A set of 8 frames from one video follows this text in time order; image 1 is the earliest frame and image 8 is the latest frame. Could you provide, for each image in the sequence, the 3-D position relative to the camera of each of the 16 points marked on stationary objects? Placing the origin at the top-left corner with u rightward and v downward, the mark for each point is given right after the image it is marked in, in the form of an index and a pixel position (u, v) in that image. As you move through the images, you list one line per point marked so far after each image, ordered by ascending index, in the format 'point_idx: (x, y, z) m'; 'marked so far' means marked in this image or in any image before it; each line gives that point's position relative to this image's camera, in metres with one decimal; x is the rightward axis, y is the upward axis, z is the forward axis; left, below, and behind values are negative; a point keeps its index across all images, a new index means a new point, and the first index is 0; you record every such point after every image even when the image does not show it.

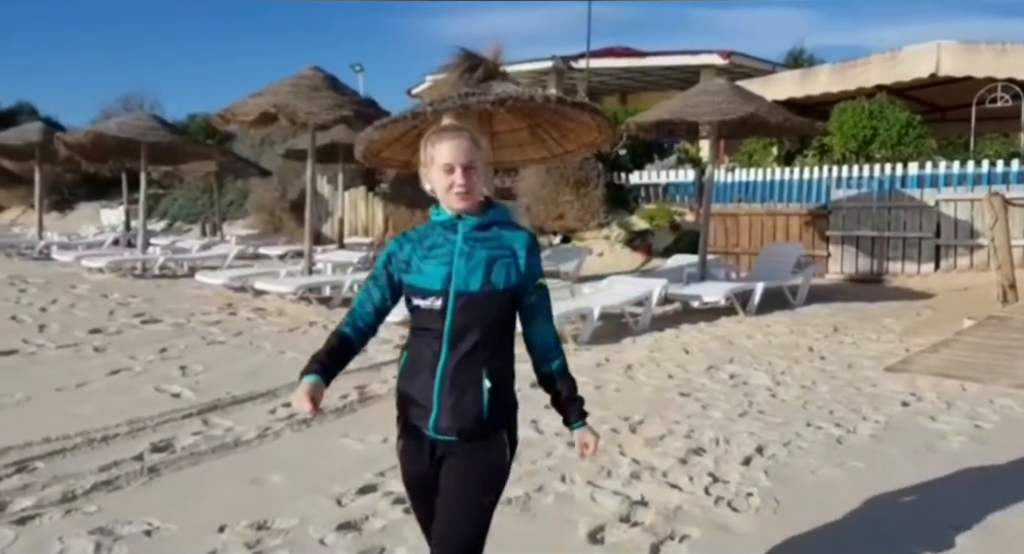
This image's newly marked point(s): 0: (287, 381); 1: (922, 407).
0: (-1.9, -0.9, +6.2) m
1: (+3.0, -1.0, +5.4) m
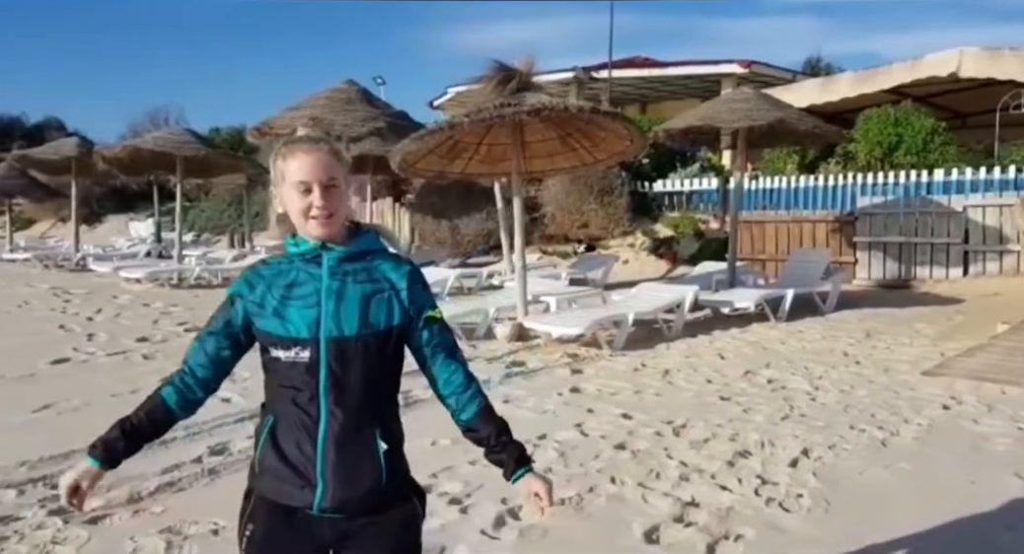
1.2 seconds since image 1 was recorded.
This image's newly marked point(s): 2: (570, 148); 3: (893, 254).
0: (-1.6, -0.9, +6.3) m
1: (+3.3, -1.0, +5.4) m
2: (+0.8, +1.7, +9.5) m
3: (+7.9, +0.5, +15.1) m
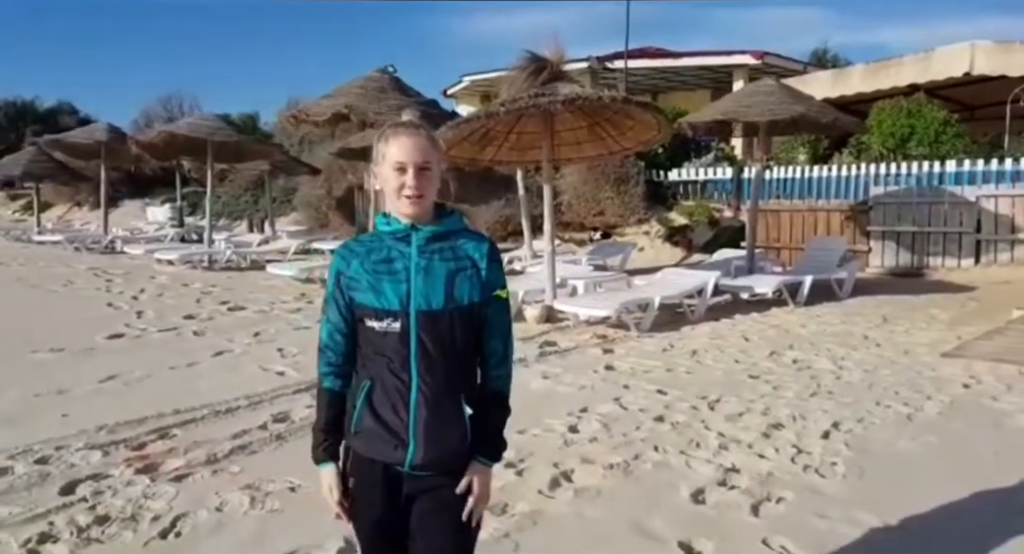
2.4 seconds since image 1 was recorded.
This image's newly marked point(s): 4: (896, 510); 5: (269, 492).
0: (-1.3, -0.8, +6.6) m
1: (+3.6, -0.9, +5.6) m
2: (+1.1, +1.9, +9.8) m
3: (+8.3, +0.7, +15.3) m
4: (+1.9, -1.2, +3.6) m
5: (-1.3, -1.2, +3.9) m
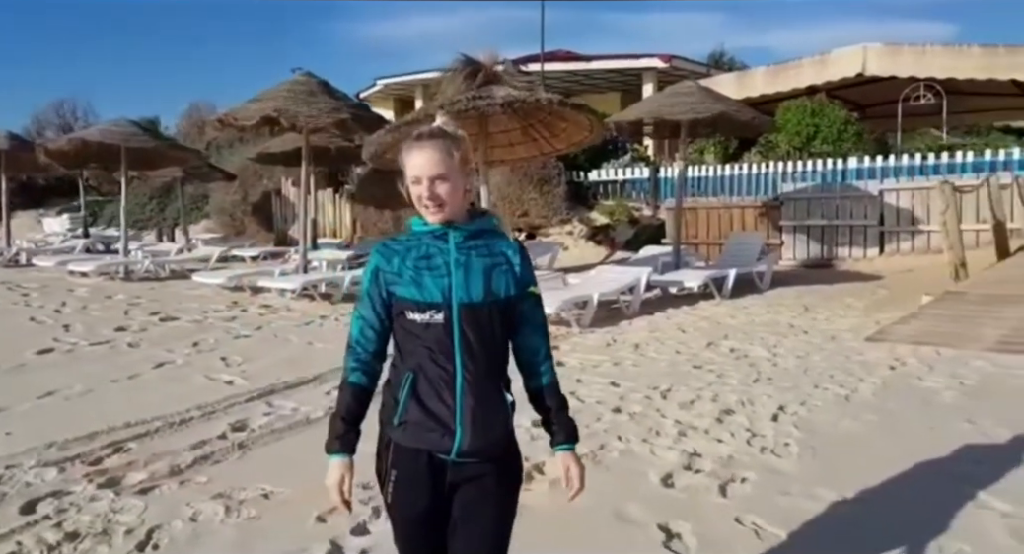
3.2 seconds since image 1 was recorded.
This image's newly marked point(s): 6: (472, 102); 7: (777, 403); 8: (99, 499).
0: (-1.7, -0.8, +6.5) m
1: (+3.3, -0.8, +6.1) m
2: (+0.2, +1.9, +9.9) m
3: (+6.7, +0.9, +16.2) m
4: (+1.8, -1.1, +3.9) m
5: (-1.4, -1.2, +3.9) m
6: (-0.4, +2.1, +8.8) m
7: (+1.9, -0.9, +5.3) m
8: (-2.1, -1.1, +3.7) m
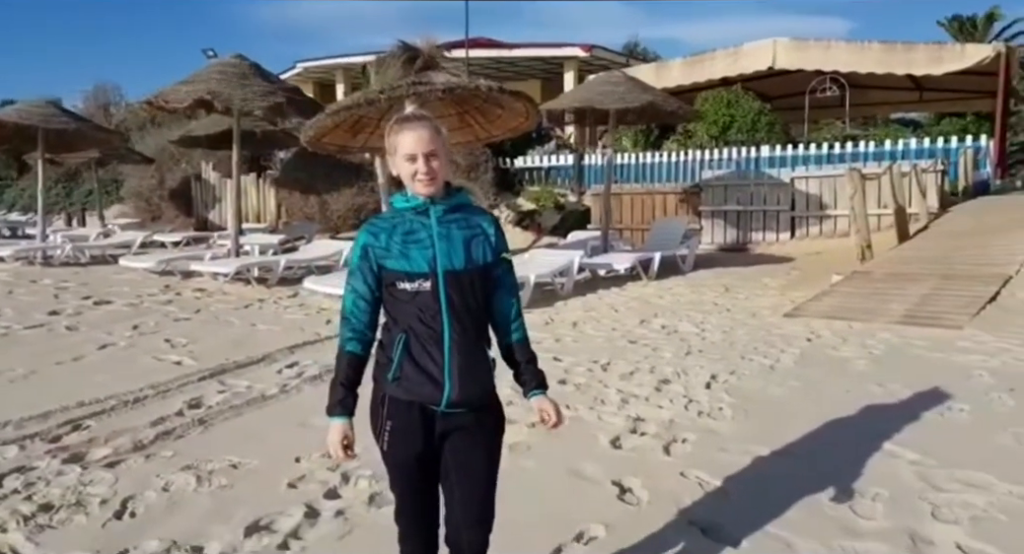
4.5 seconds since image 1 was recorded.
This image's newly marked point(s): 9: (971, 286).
0: (-2.2, -0.6, +6.6) m
1: (+2.8, -0.6, +6.7) m
2: (-0.6, +2.1, +10.1) m
3: (+5.1, +1.3, +17.1) m
4: (+1.6, -1.0, +4.3) m
5: (-1.6, -1.0, +4.0) m
6: (-1.2, +2.3, +8.9) m
7: (+1.6, -0.8, +5.8) m
8: (-2.3, -1.0, +3.7) m
9: (+4.9, -0.1, +7.8) m
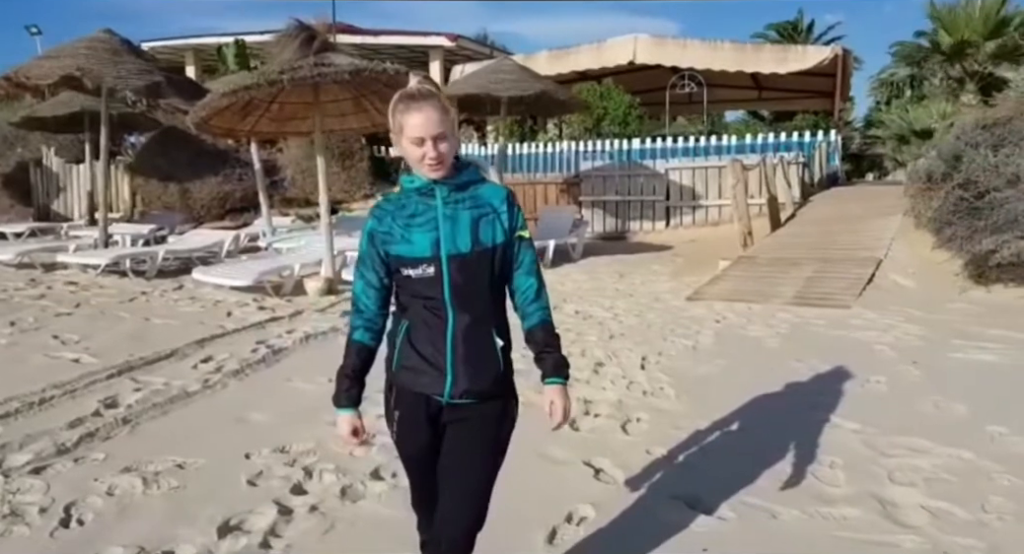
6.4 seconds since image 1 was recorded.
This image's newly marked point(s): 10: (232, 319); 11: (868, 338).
0: (-2.8, -0.5, +6.1) m
1: (+2.1, -0.4, +7.1) m
2: (-2.0, +2.3, +9.8) m
3: (+2.4, +1.6, +17.8) m
4: (+1.3, -0.8, +4.6) m
5: (-1.8, -1.0, +3.6) m
6: (-2.3, +2.4, +8.5) m
7: (+1.0, -0.6, +6.0) m
8: (-2.4, -0.9, +3.3) m
9: (+3.9, +0.1, +8.6) m
10: (-2.8, -0.4, +7.2) m
11: (+2.9, -0.5, +6.0) m
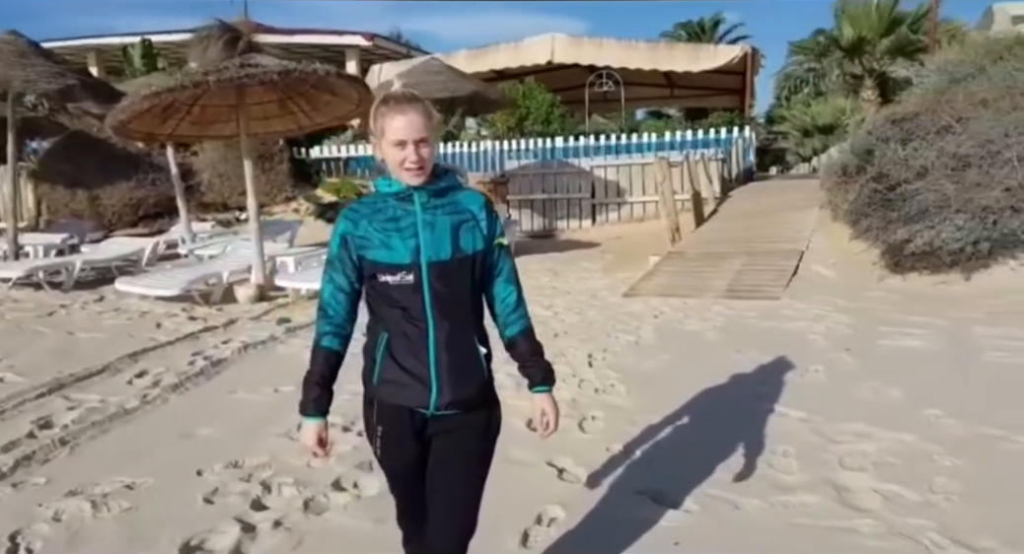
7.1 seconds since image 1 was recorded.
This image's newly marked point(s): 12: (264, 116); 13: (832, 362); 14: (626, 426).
0: (-3.2, -0.6, +5.8) m
1: (+1.5, -0.4, +7.3) m
2: (-2.9, +2.2, +9.6) m
3: (+0.7, +1.6, +17.9) m
4: (+1.0, -0.8, +4.7) m
5: (-1.9, -1.0, +3.5) m
6: (-3.1, +2.4, +8.3) m
7: (+0.6, -0.6, +6.1) m
8: (-2.5, -1.0, +3.0) m
9: (+3.2, +0.2, +9.0) m
10: (-3.3, -0.5, +6.9) m
11: (+2.5, -0.4, +6.3) m
12: (-3.2, +2.1, +9.5) m
13: (+2.3, -0.6, +5.4) m
14: (+0.7, -0.9, +4.4) m
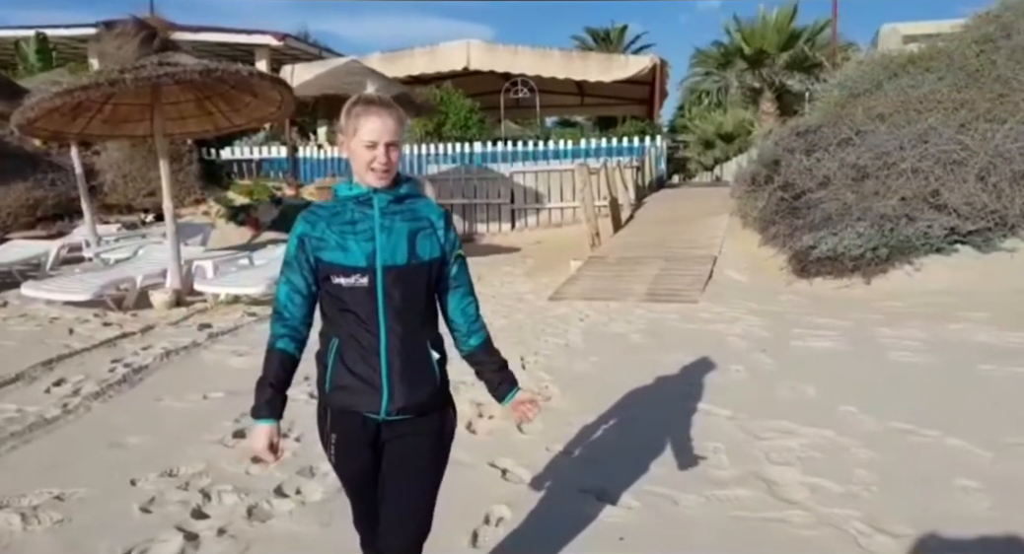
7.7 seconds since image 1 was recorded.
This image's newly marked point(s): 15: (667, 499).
0: (-3.7, -0.7, +5.5) m
1: (+0.8, -0.4, +7.5) m
2: (-3.8, +2.2, +9.3) m
3: (-1.2, +1.5, +18.0) m
4: (+0.6, -0.8, +4.9) m
5: (-2.2, -1.0, +3.3) m
6: (-3.9, +2.3, +8.0) m
7: (0.0, -0.6, +6.2) m
8: (-2.7, -1.0, +2.9) m
9: (+2.3, +0.1, +9.4) m
10: (-4.0, -0.6, +6.6) m
11: (+1.9, -0.5, +6.7) m
12: (-4.1, +2.1, +9.3) m
13: (+1.8, -0.6, +5.7) m
14: (+0.3, -0.9, +4.5) m
15: (+0.7, -1.0, +3.4) m
